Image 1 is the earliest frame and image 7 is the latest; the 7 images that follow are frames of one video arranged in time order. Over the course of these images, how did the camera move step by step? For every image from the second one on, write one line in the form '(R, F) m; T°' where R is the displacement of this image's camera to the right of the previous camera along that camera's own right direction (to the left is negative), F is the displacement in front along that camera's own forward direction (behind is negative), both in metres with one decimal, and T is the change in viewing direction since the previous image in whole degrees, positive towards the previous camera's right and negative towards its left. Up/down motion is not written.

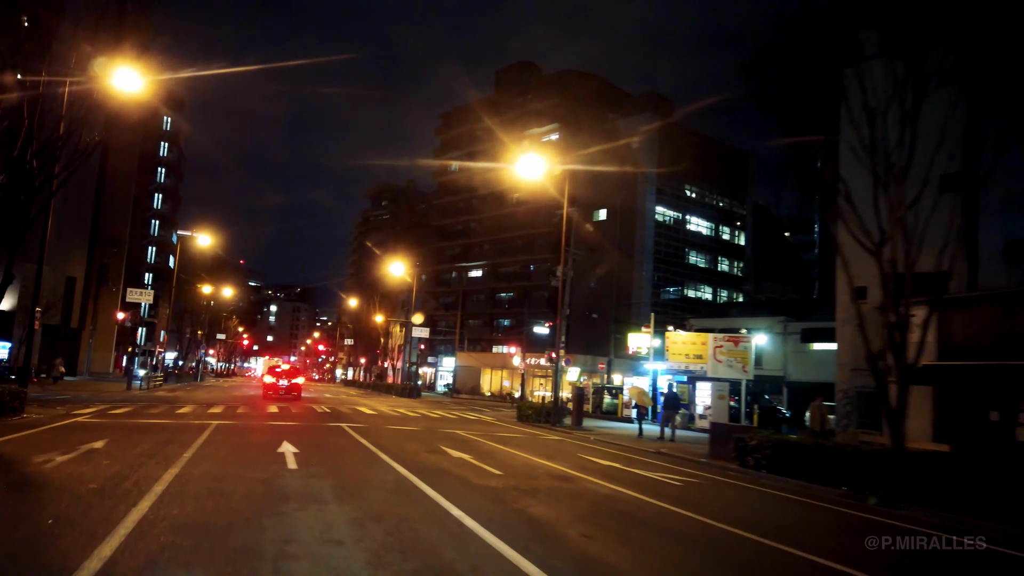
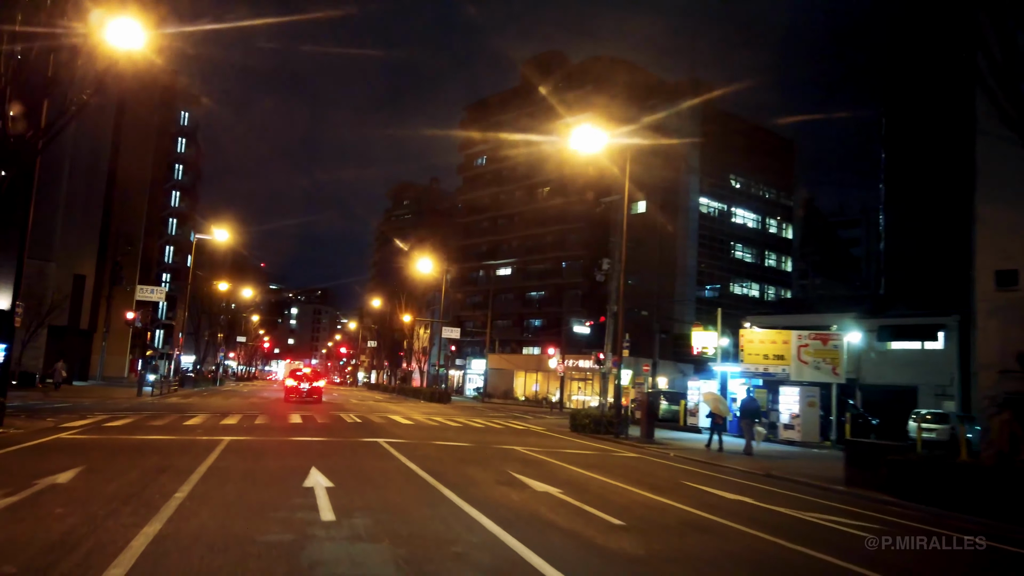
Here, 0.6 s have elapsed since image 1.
(-1.4, +3.7) m; -2°
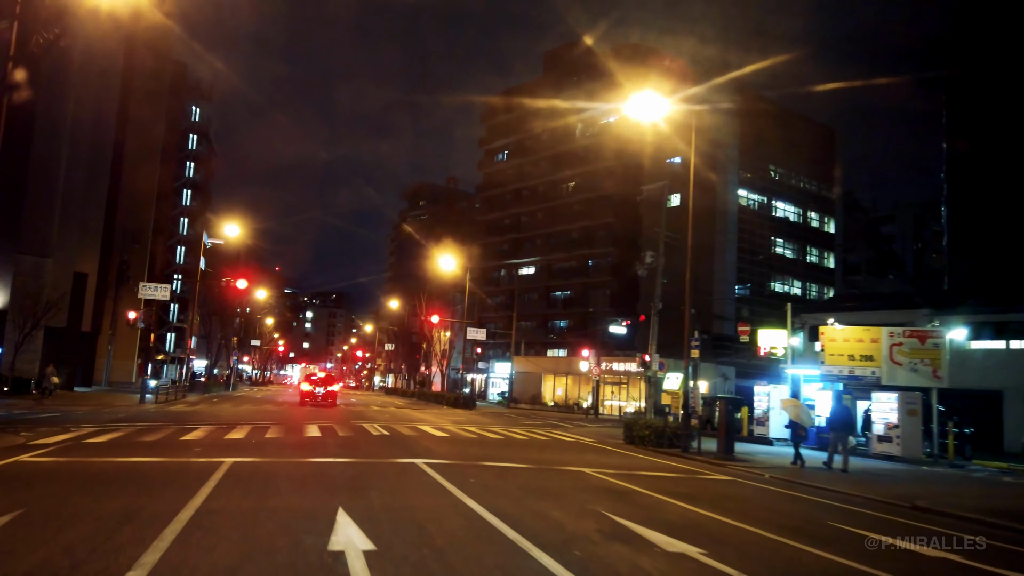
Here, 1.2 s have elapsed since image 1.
(-1.1, +3.4) m; -1°
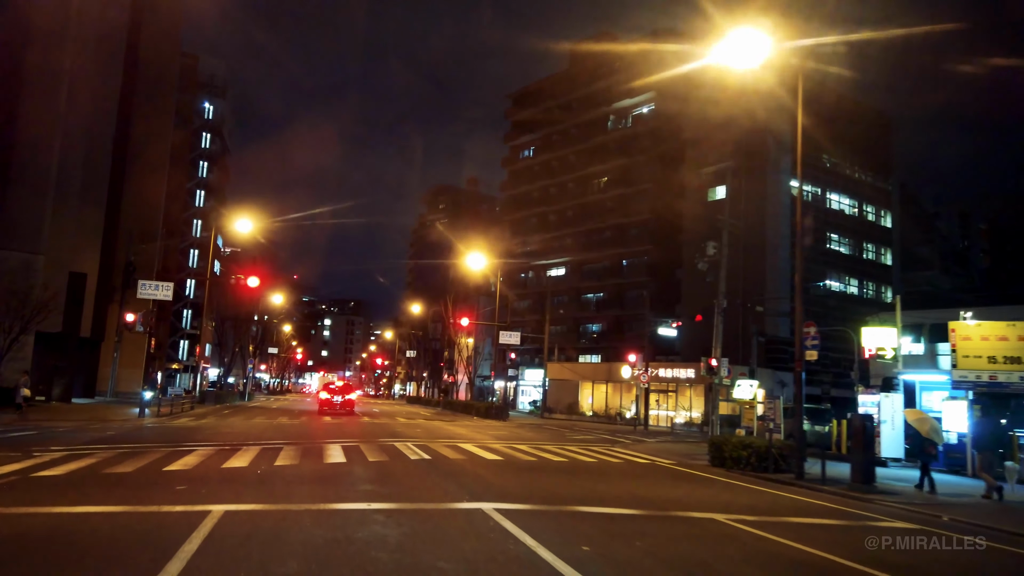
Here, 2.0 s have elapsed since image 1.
(-1.3, +4.1) m; -1°
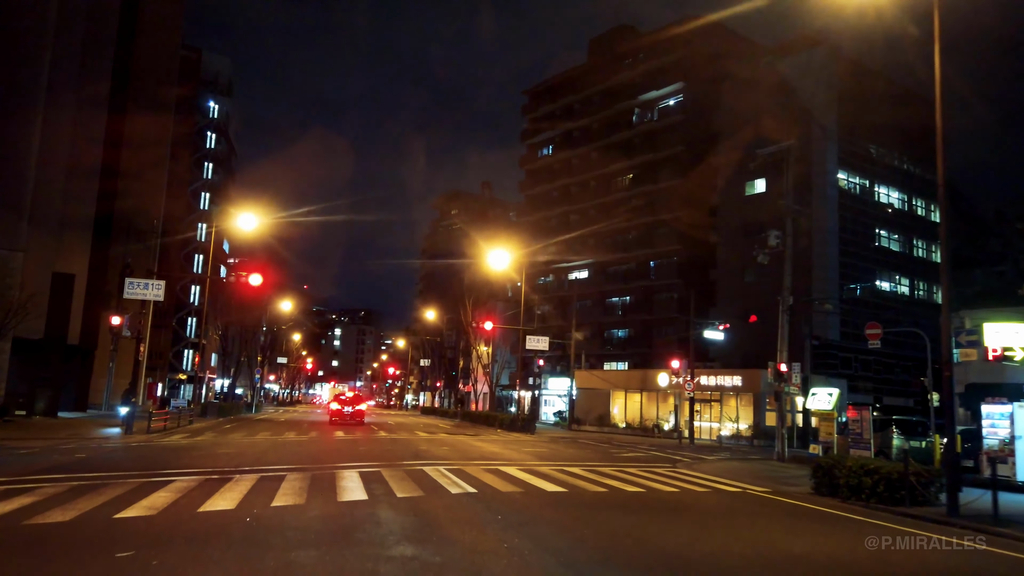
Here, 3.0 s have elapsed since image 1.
(-1.1, +3.7) m; -1°
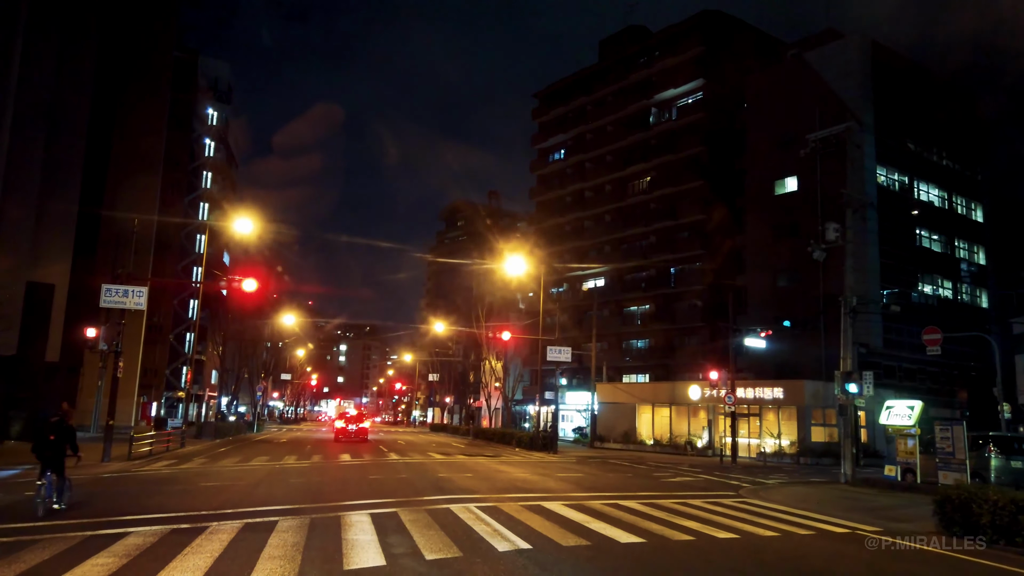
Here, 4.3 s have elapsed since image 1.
(-0.8, +3.1) m; 0°
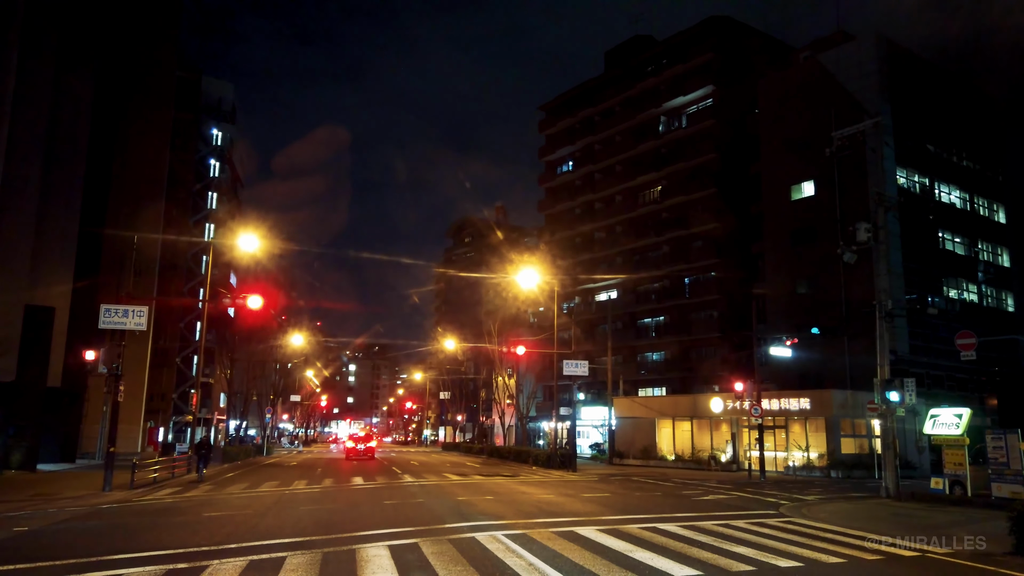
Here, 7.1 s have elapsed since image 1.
(-0.3, +1.1) m; -1°
